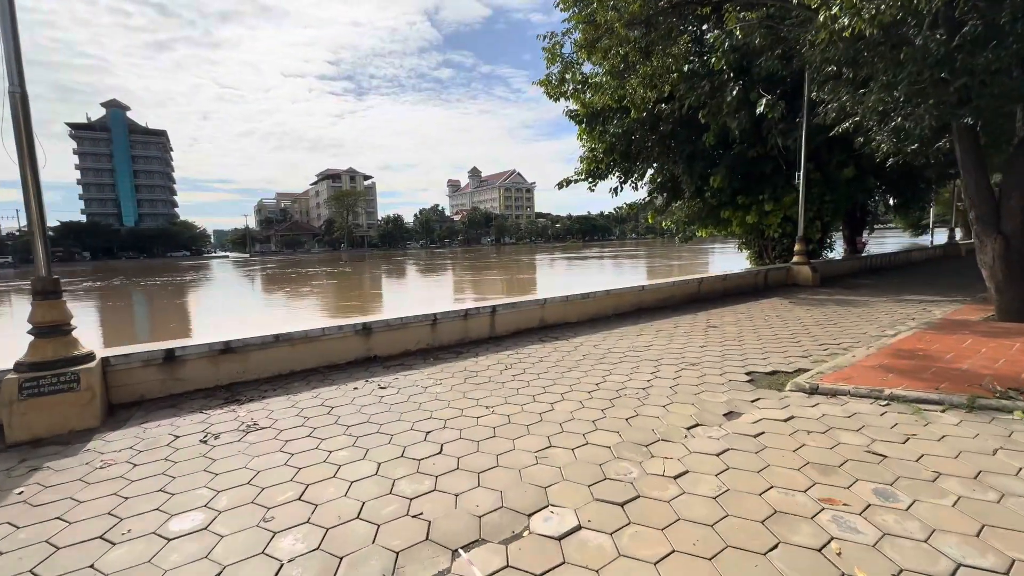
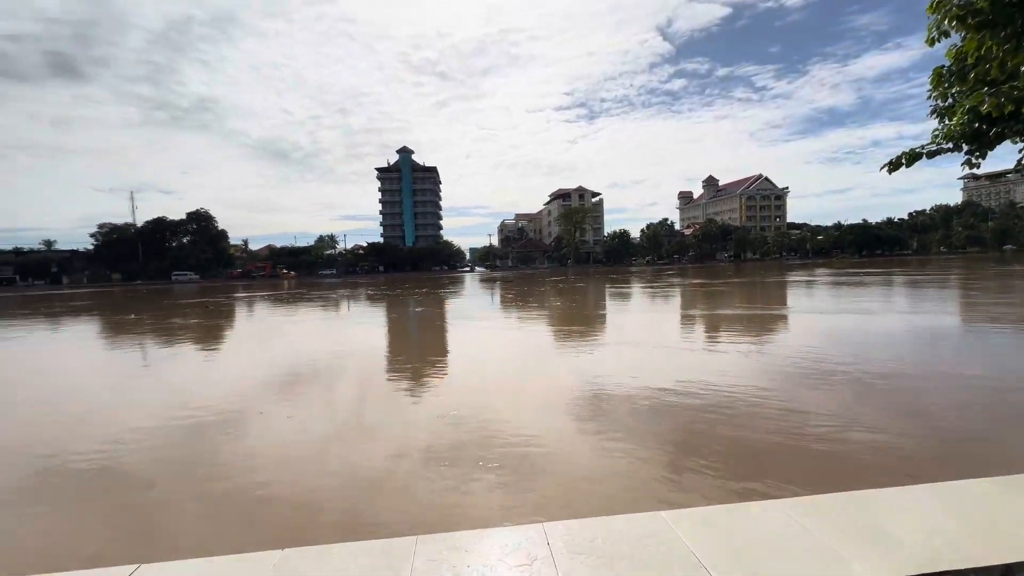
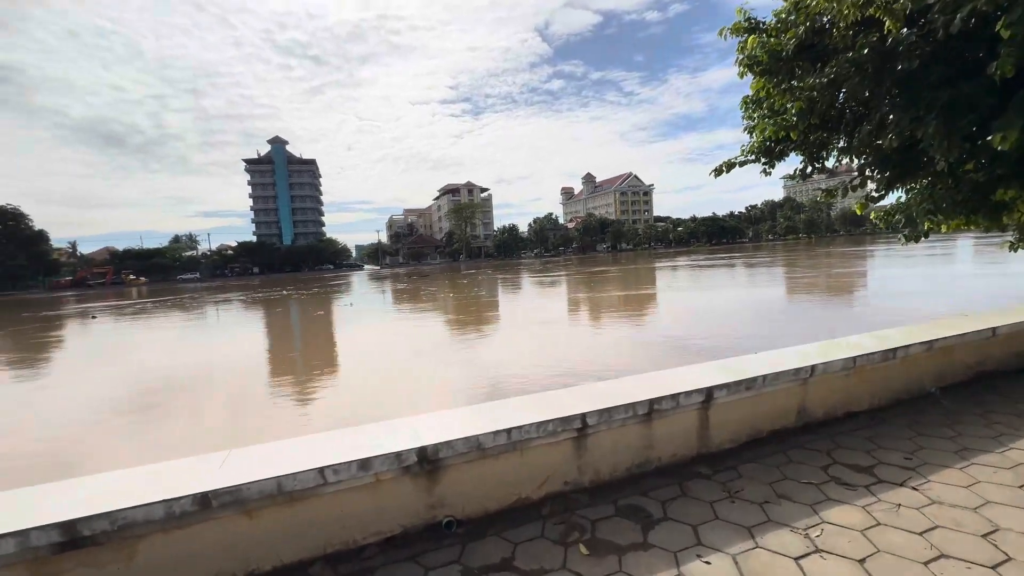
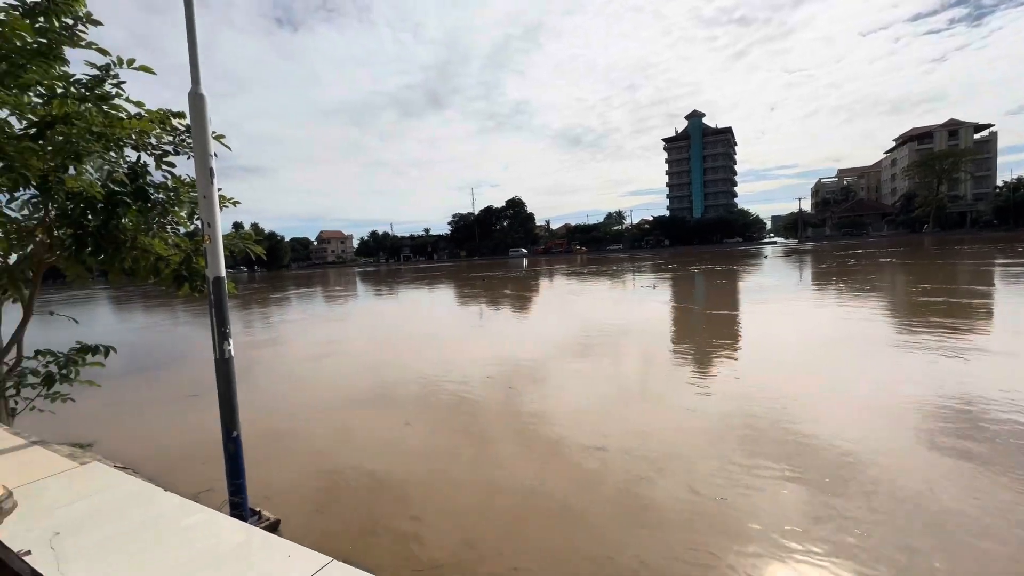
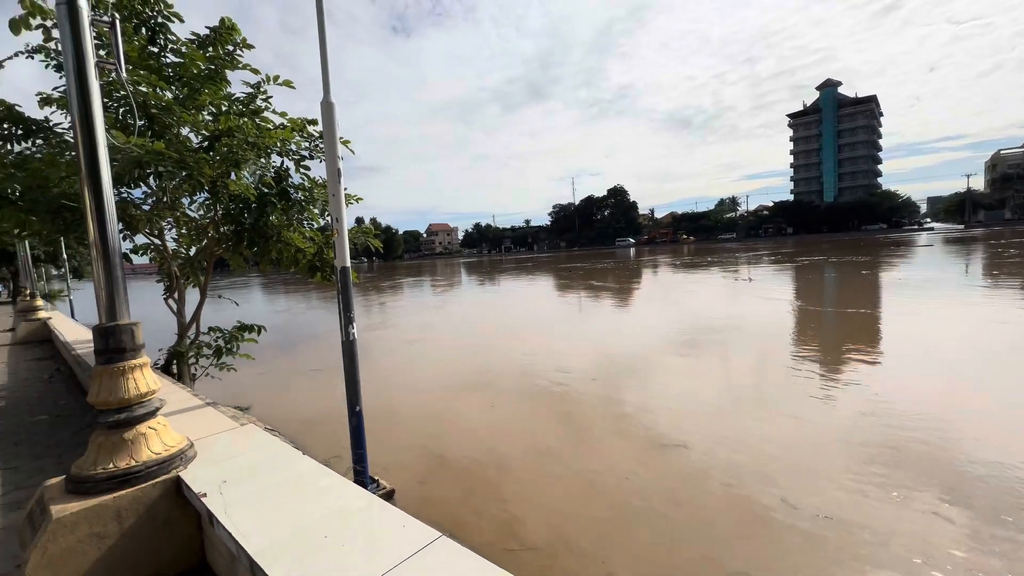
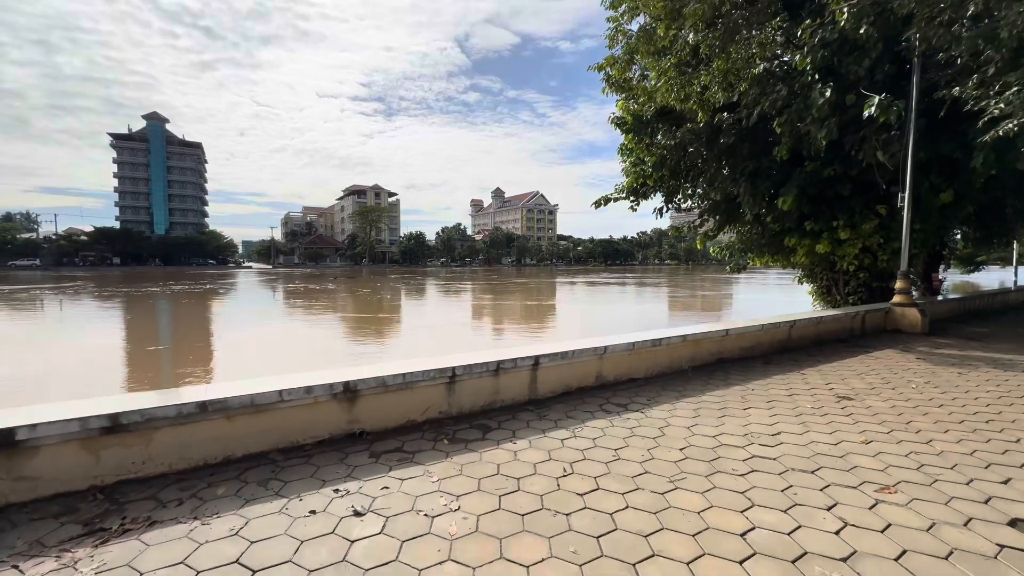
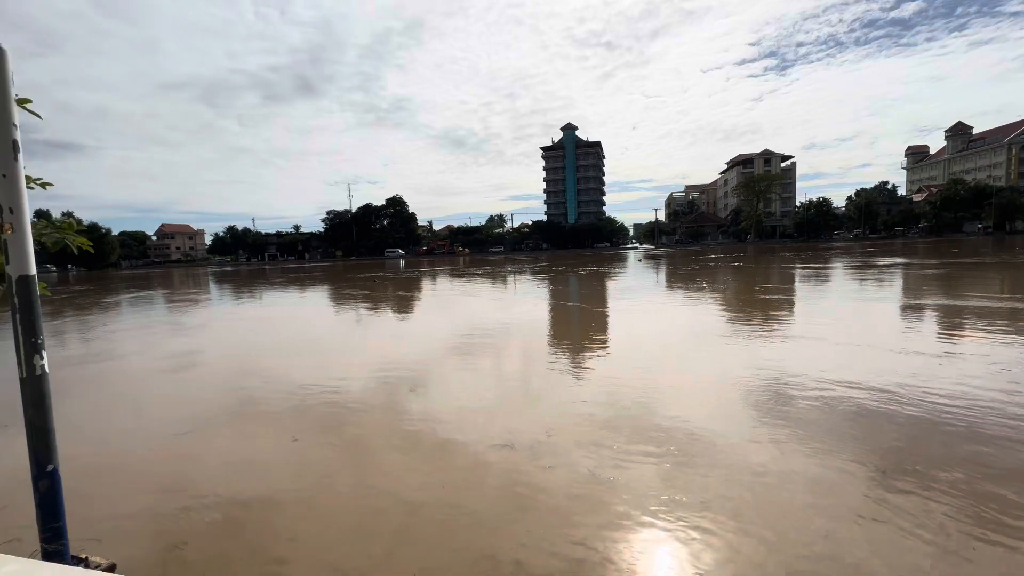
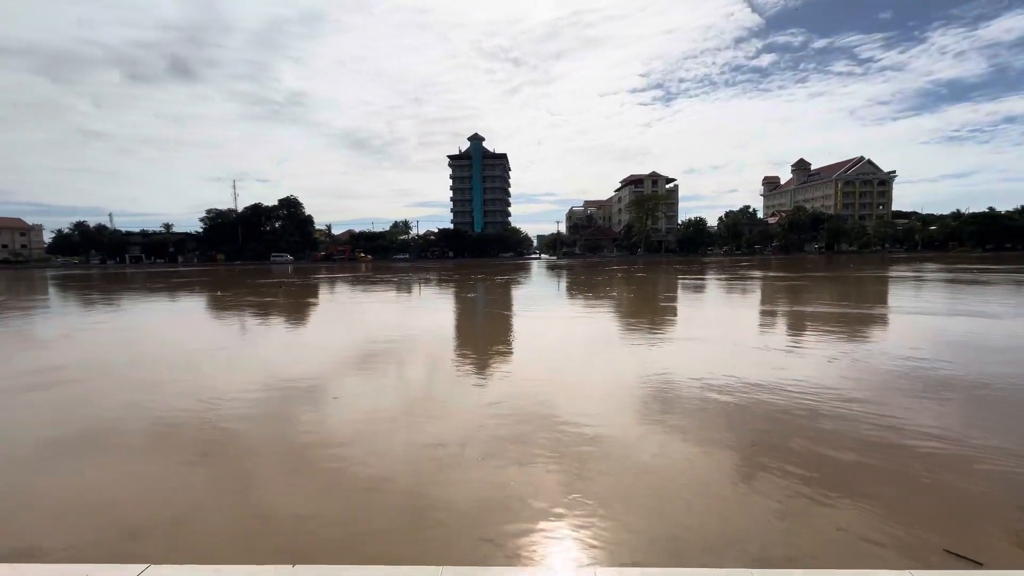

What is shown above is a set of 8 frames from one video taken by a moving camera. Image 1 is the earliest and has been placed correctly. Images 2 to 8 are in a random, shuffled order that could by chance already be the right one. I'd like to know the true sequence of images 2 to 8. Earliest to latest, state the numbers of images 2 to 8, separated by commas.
6, 3, 2, 8, 7, 4, 5
